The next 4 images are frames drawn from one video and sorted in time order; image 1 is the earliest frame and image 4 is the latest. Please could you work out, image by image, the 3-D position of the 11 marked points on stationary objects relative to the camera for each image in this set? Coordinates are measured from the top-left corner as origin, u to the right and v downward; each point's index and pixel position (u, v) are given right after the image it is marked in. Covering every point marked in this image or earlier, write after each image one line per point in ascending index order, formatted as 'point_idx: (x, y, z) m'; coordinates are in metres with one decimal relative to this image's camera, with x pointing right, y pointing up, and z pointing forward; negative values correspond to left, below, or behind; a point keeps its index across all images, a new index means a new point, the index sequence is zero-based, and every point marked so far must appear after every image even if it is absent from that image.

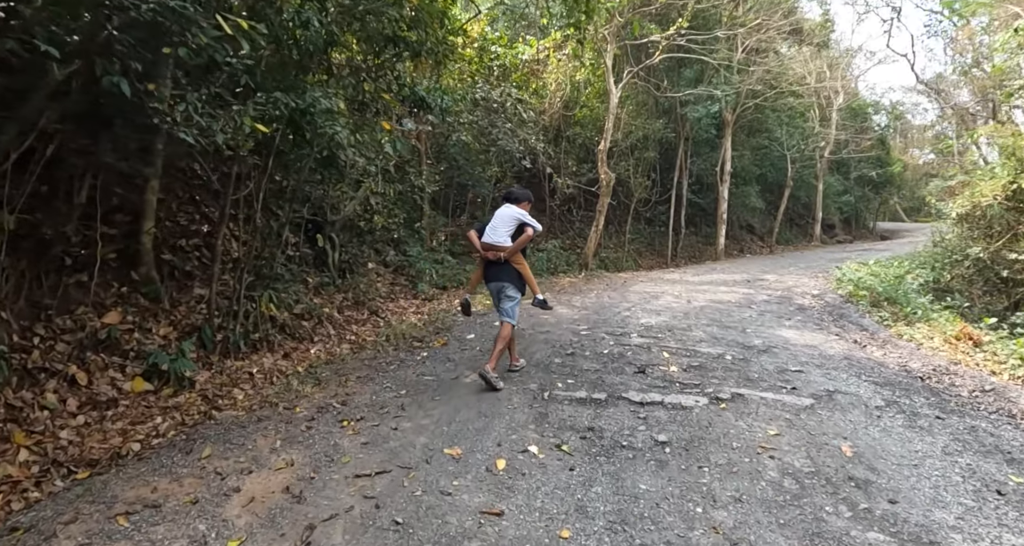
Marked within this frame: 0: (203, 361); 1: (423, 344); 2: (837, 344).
0: (-3.1, -0.9, +6.0) m
1: (-0.9, -0.8, +6.3) m
2: (+3.5, -0.8, +6.4) m
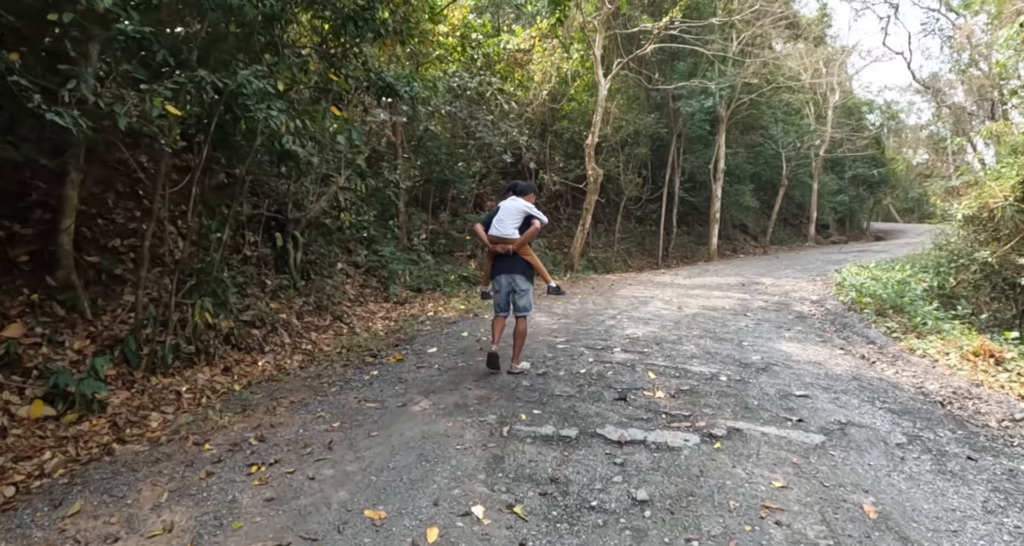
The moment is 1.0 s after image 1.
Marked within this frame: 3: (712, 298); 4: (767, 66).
0: (-3.4, -0.9, +5.3) m
1: (-1.3, -0.8, +5.6) m
2: (+3.2, -0.8, +5.7) m
3: (+3.0, -0.4, +9.1) m
4: (+7.0, +5.7, +16.6) m
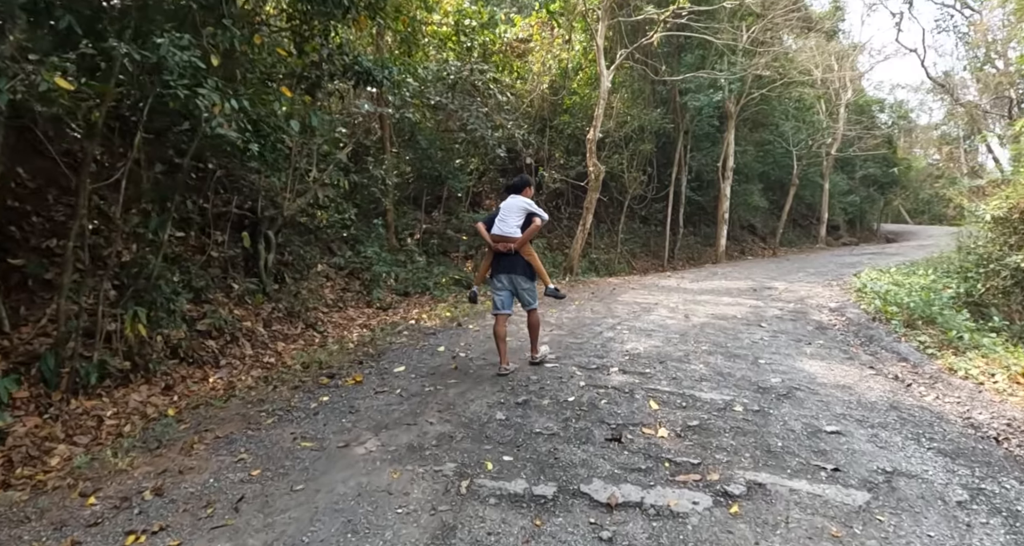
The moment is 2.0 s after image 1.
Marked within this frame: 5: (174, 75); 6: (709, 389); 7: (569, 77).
0: (-3.5, -1.0, +4.5) m
1: (-1.4, -0.9, +4.8) m
2: (+3.0, -0.9, +4.9) m
3: (+2.9, -0.4, +8.3) m
4: (+6.9, +5.6, +15.7) m
5: (-2.3, +1.4, +4.1) m
6: (+1.4, -0.9, +4.4) m
7: (+1.3, +4.5, +14.0) m
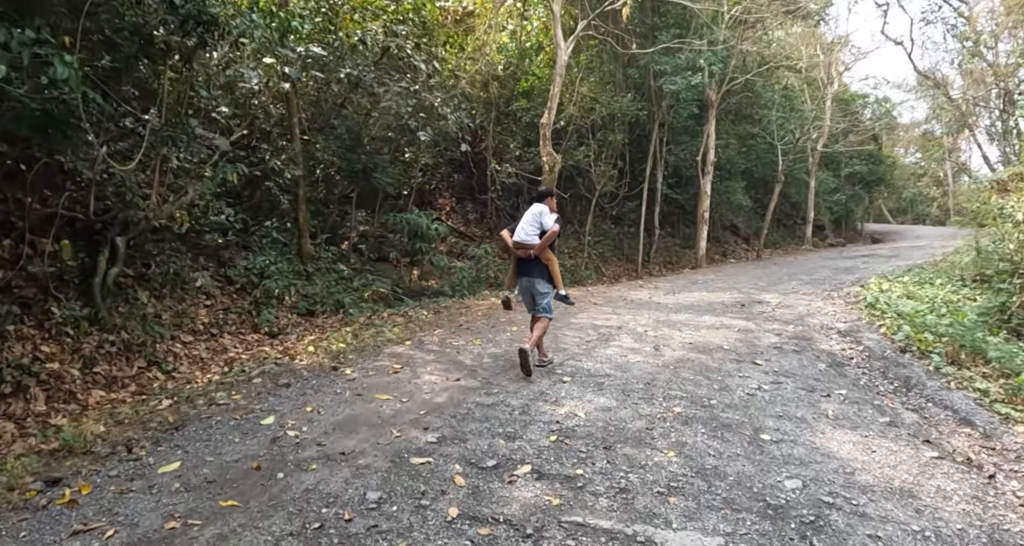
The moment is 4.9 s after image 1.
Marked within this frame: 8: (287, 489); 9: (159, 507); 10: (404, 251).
0: (-4.3, -1.2, +2.5) m
1: (-2.2, -1.0, +2.8) m
2: (+2.2, -1.1, +3.1) m
3: (+2.0, -0.6, +6.4) m
4: (+5.8, +5.4, +14.0) m
5: (-3.0, +1.2, +2.1) m
6: (+0.7, -1.0, +2.5) m
7: (+0.3, +4.4, +12.1) m
8: (-1.0, -1.0, +2.7) m
9: (-1.5, -1.0, +2.6) m
10: (-1.9, +0.4, +10.5) m
